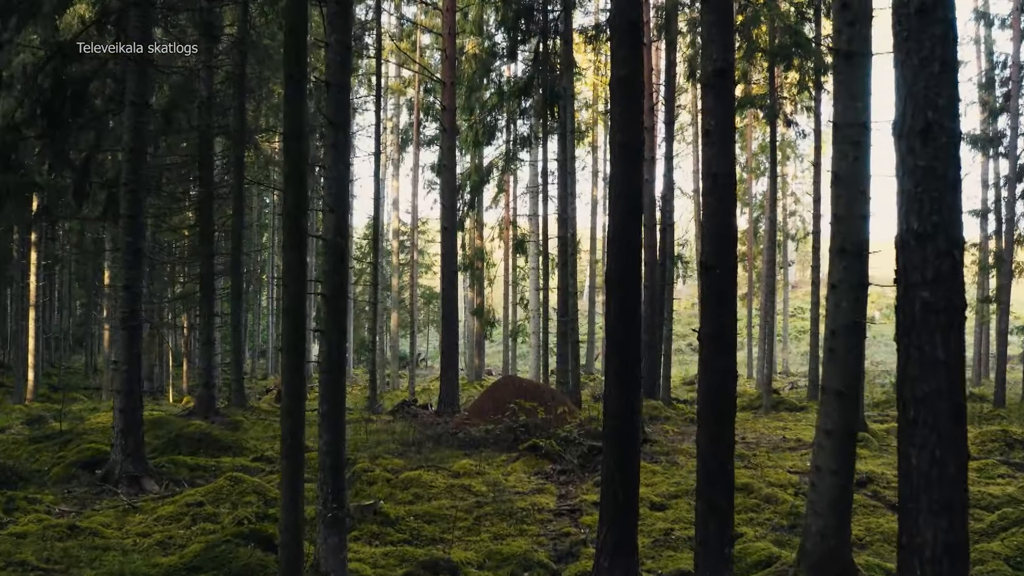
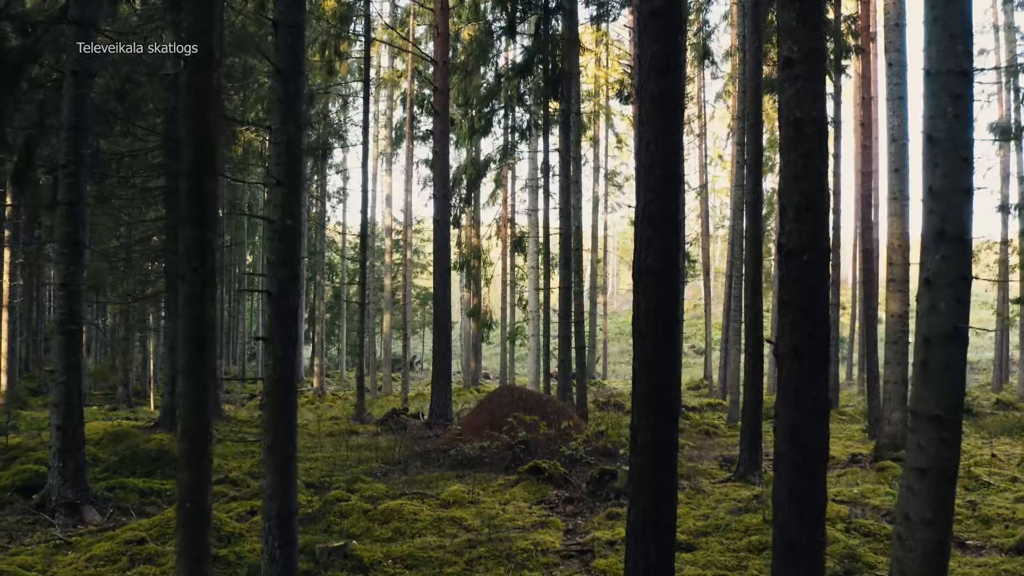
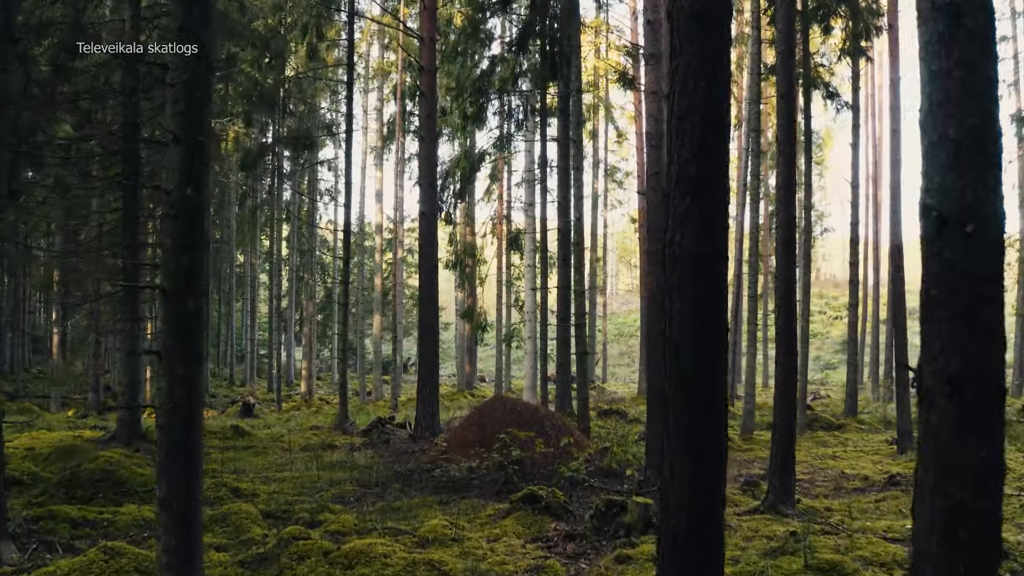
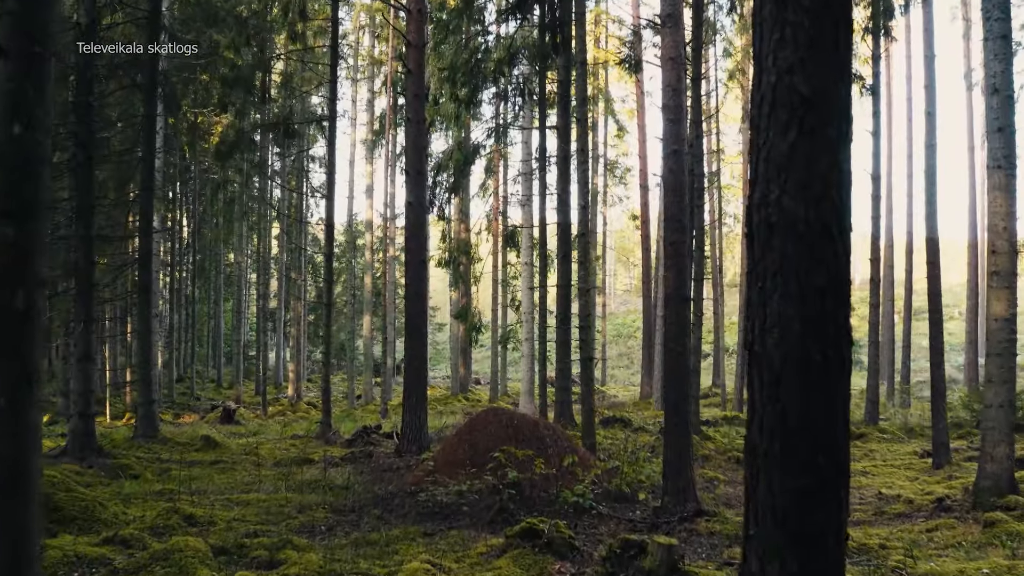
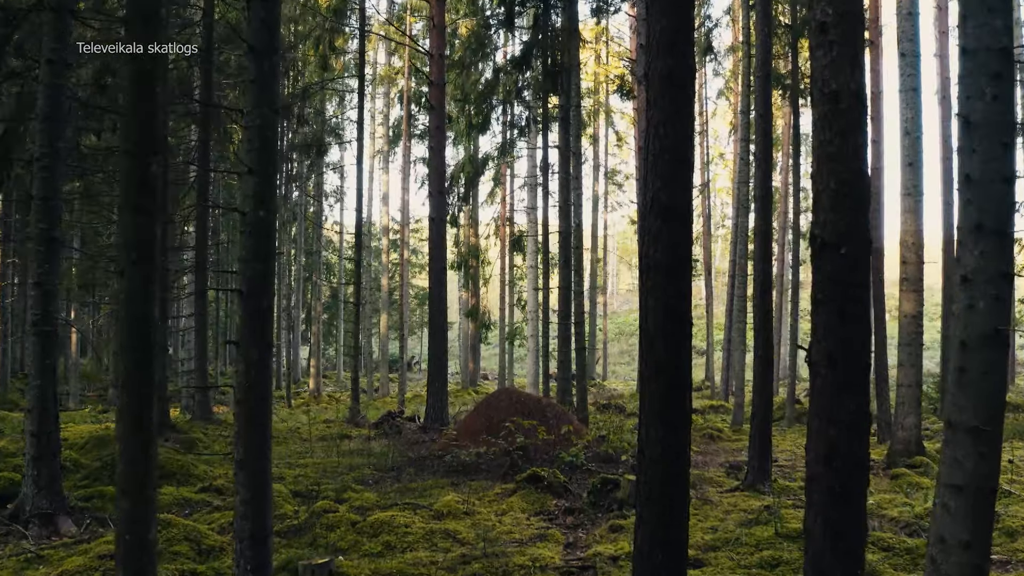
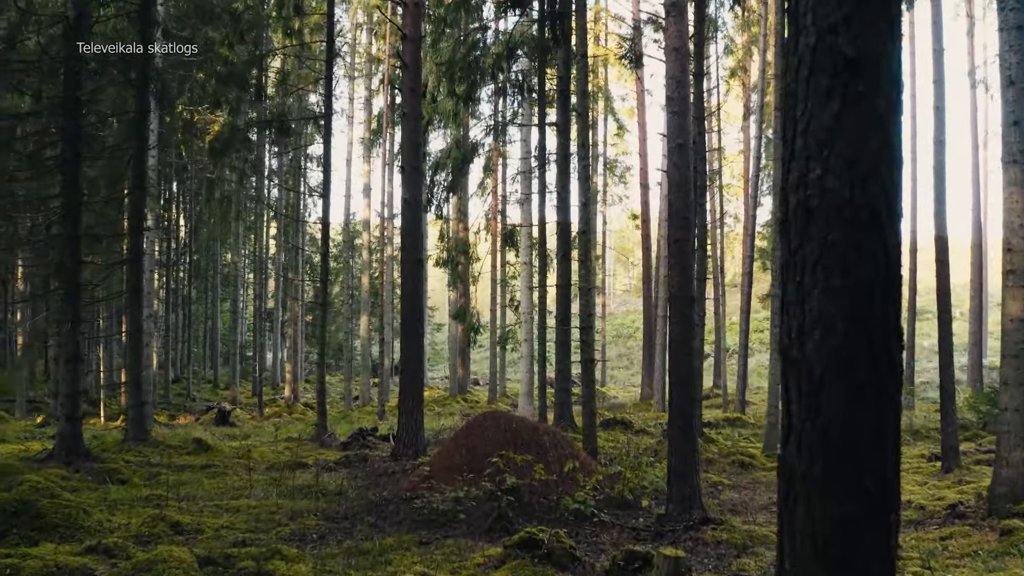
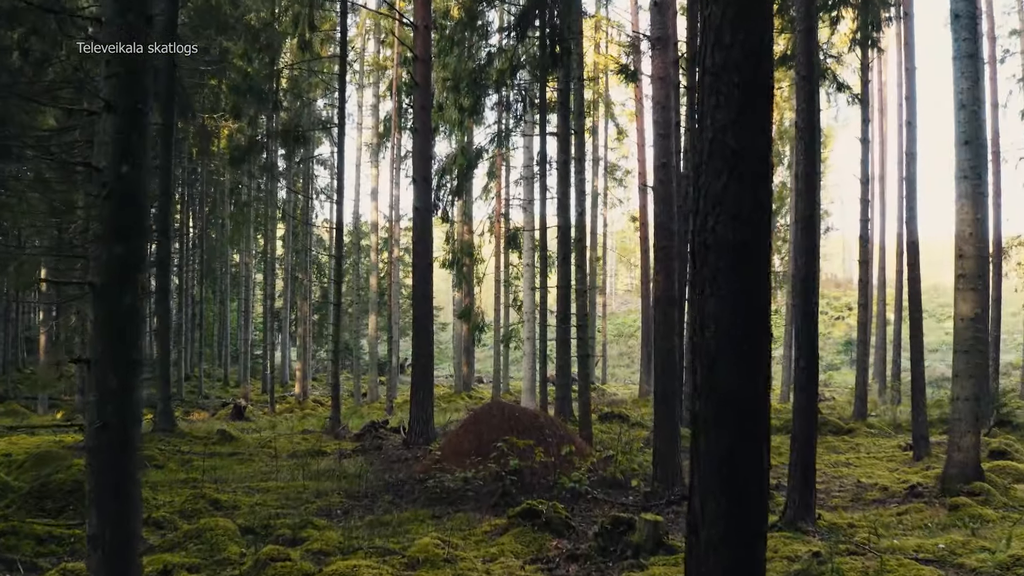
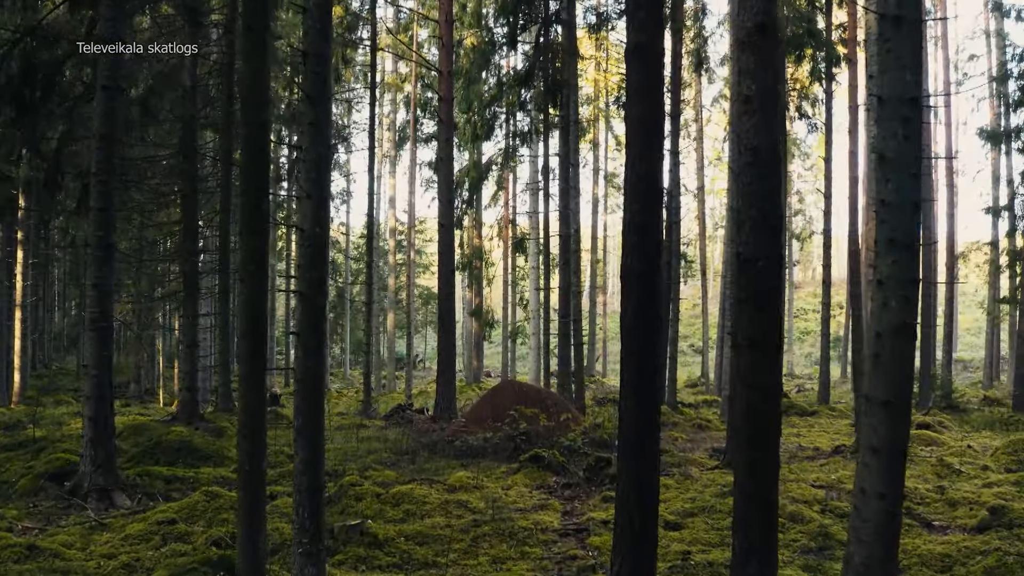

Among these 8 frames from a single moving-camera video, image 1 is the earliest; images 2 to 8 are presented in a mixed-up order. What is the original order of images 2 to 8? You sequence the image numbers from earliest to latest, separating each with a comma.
8, 2, 5, 3, 7, 4, 6
